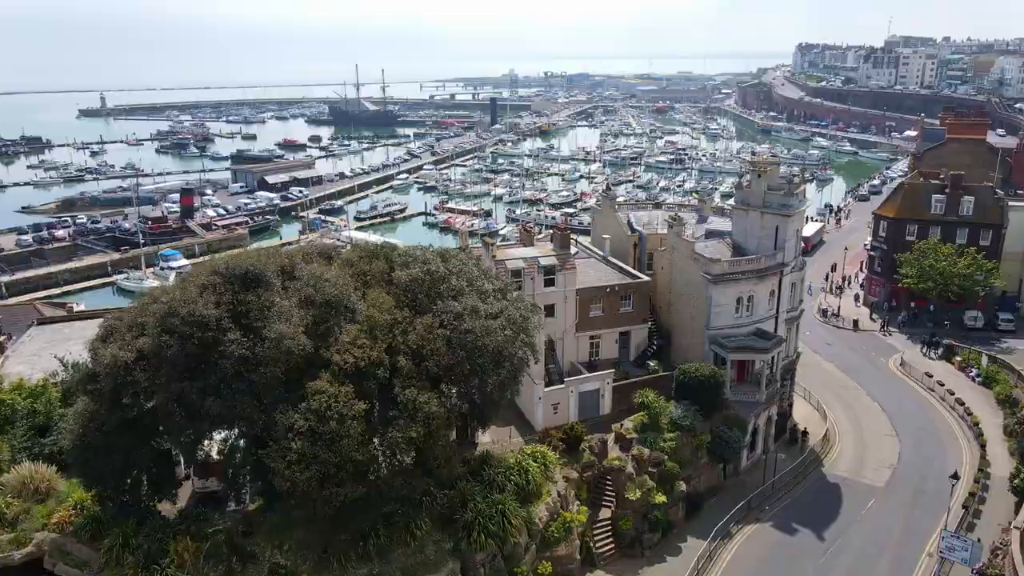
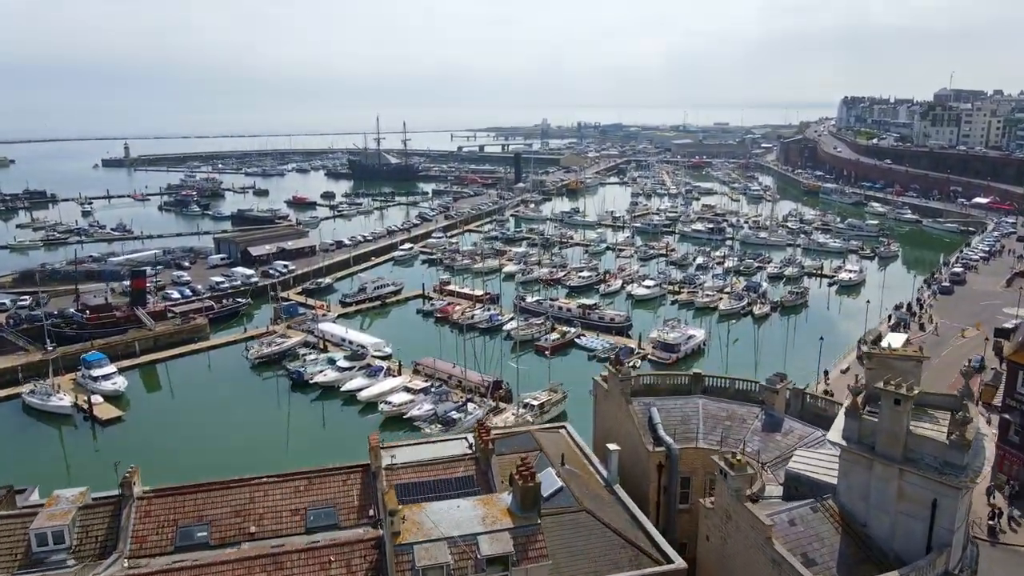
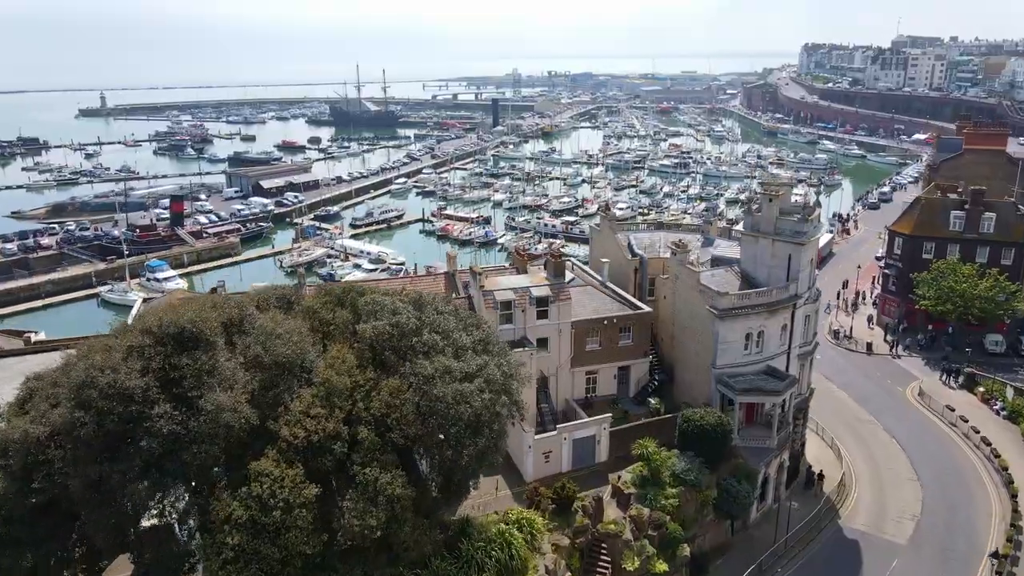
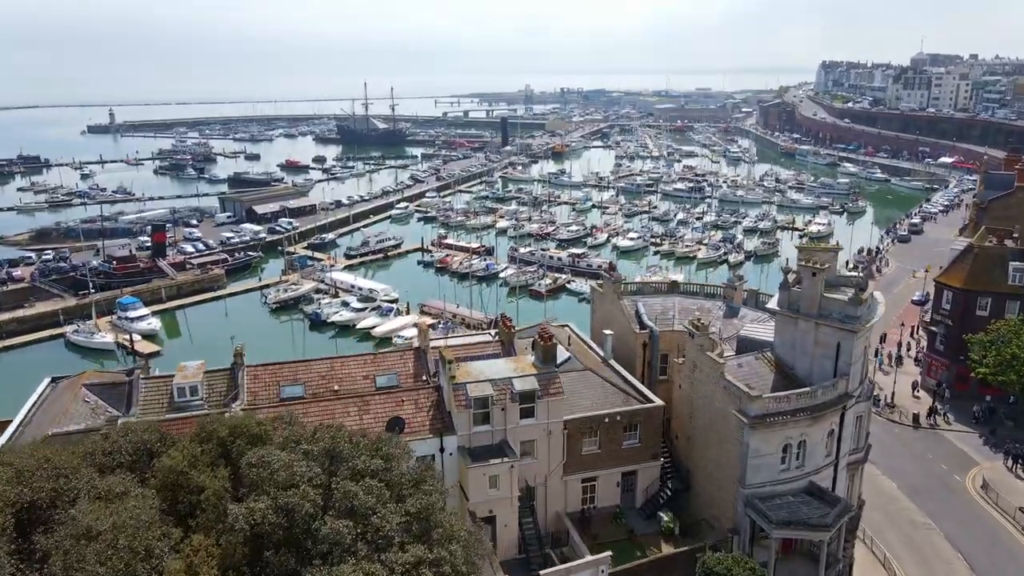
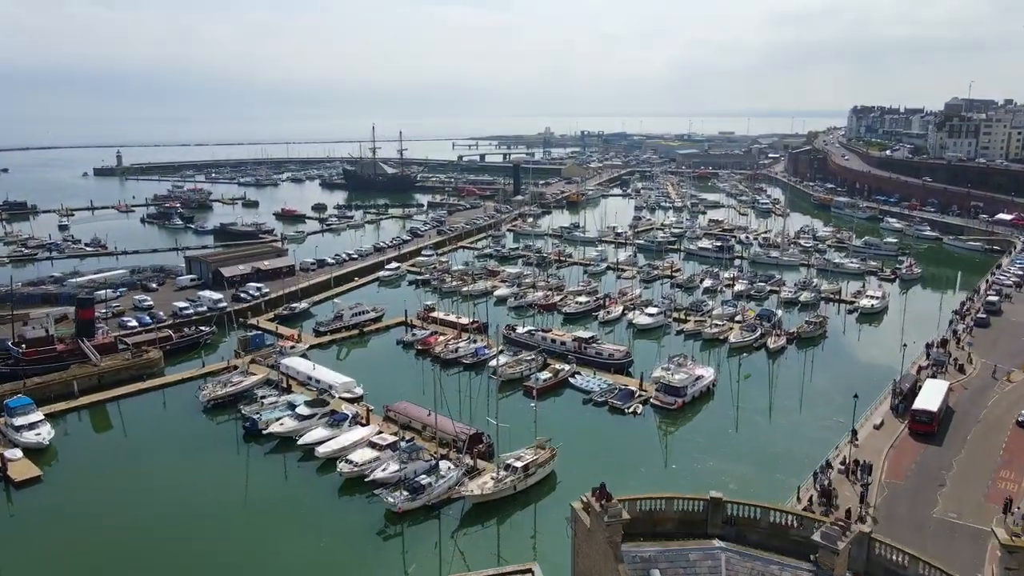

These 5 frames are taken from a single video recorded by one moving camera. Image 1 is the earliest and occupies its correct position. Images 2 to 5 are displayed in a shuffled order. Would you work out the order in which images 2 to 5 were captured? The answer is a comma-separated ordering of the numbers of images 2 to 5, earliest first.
3, 4, 2, 5
